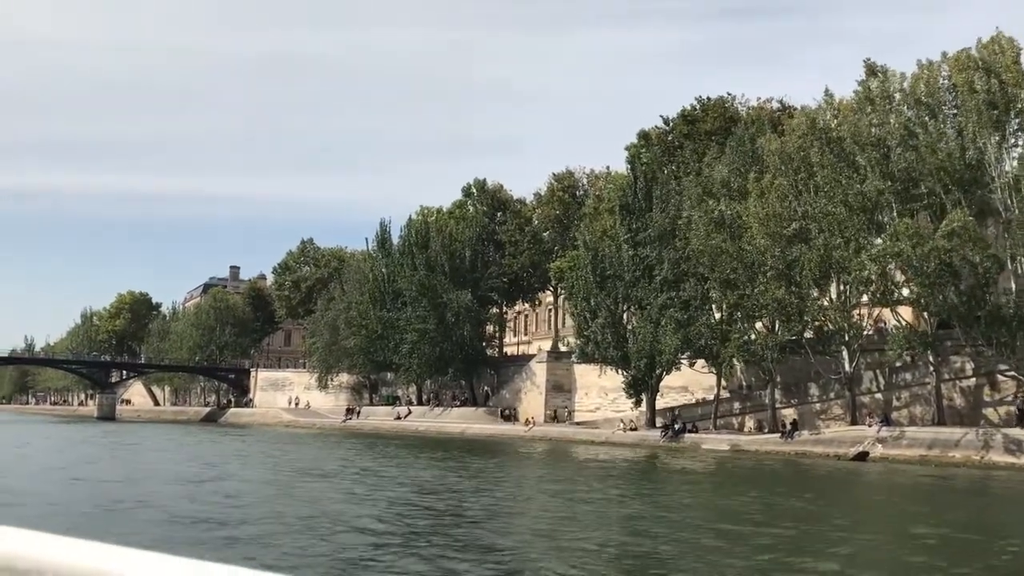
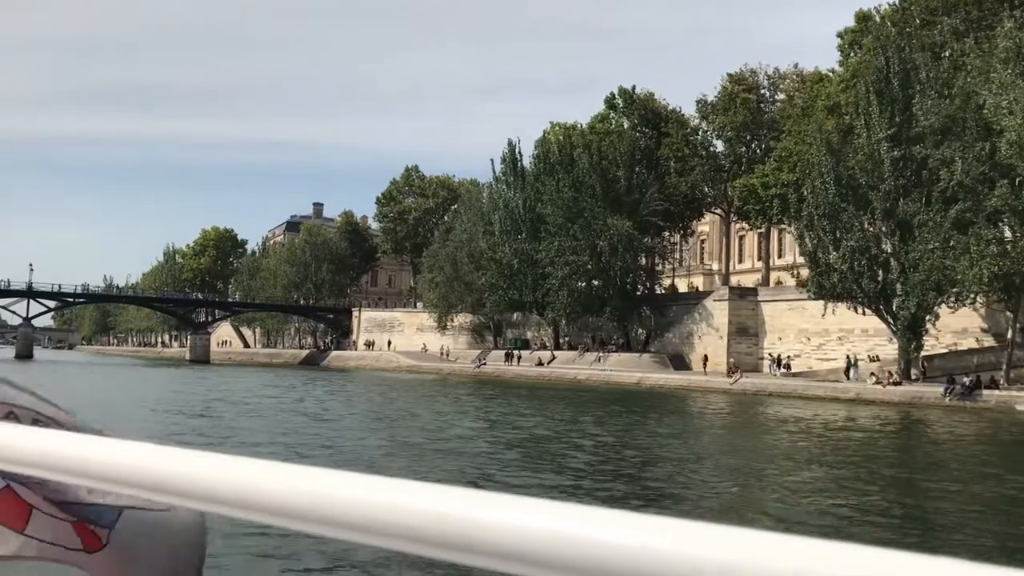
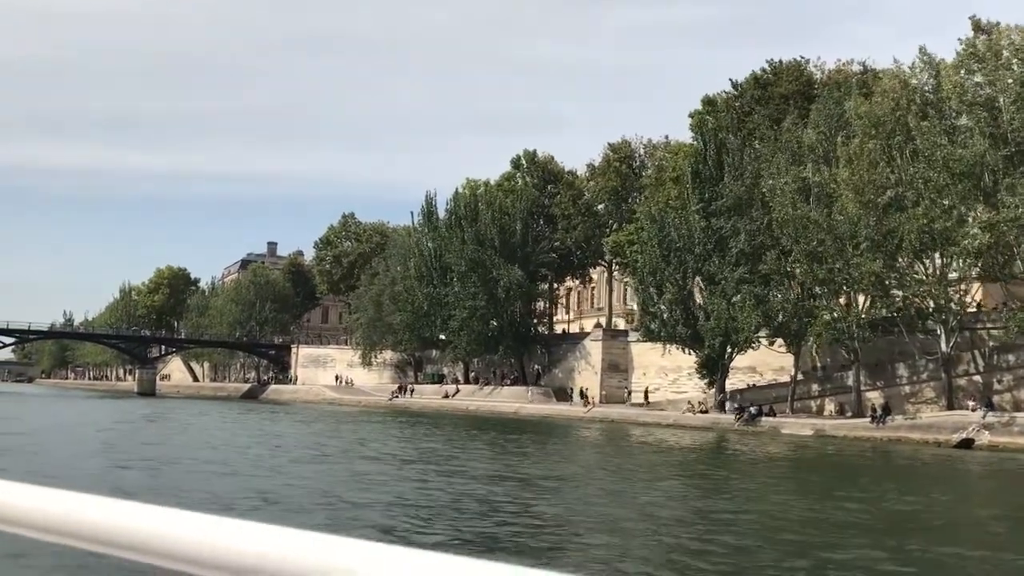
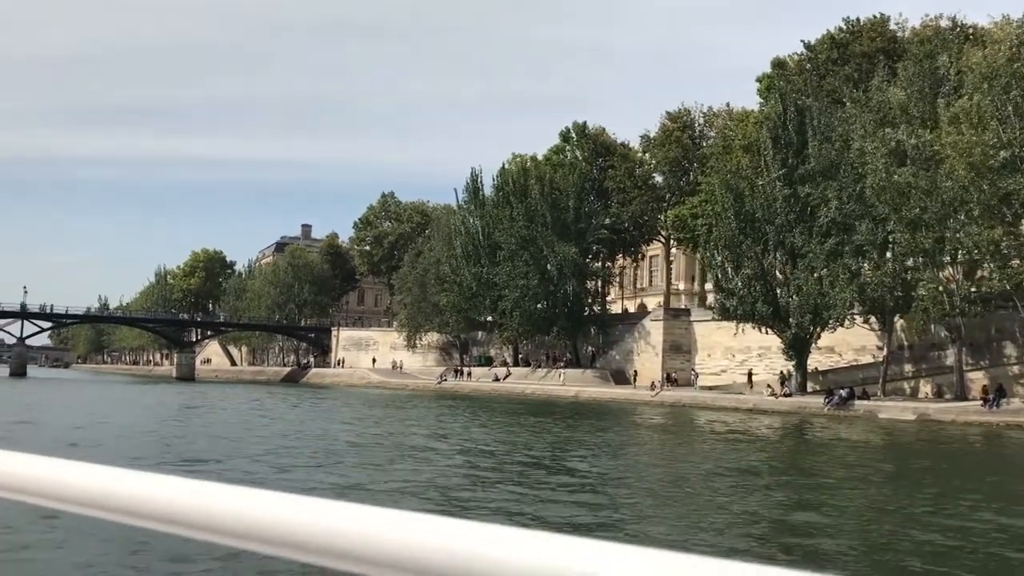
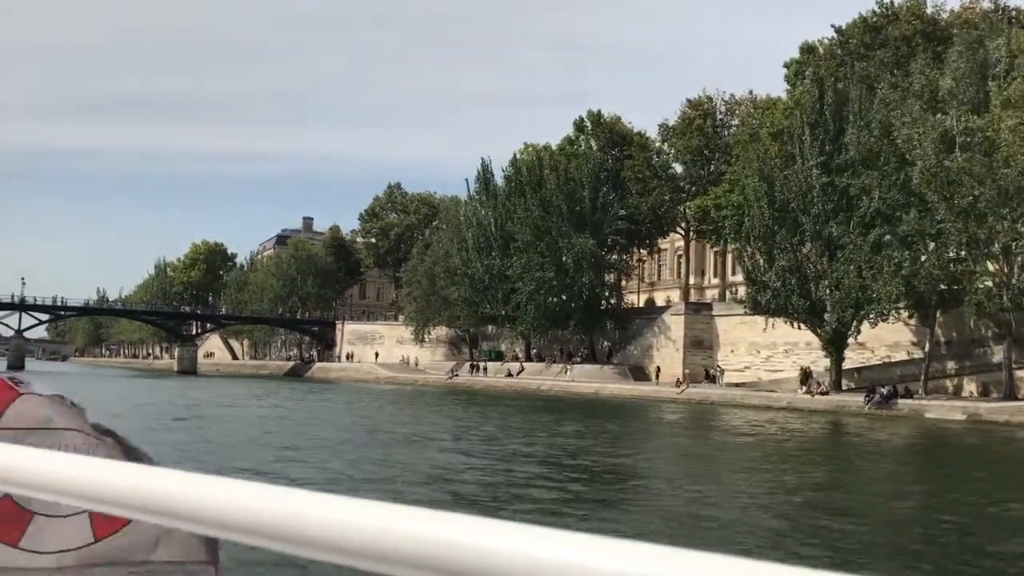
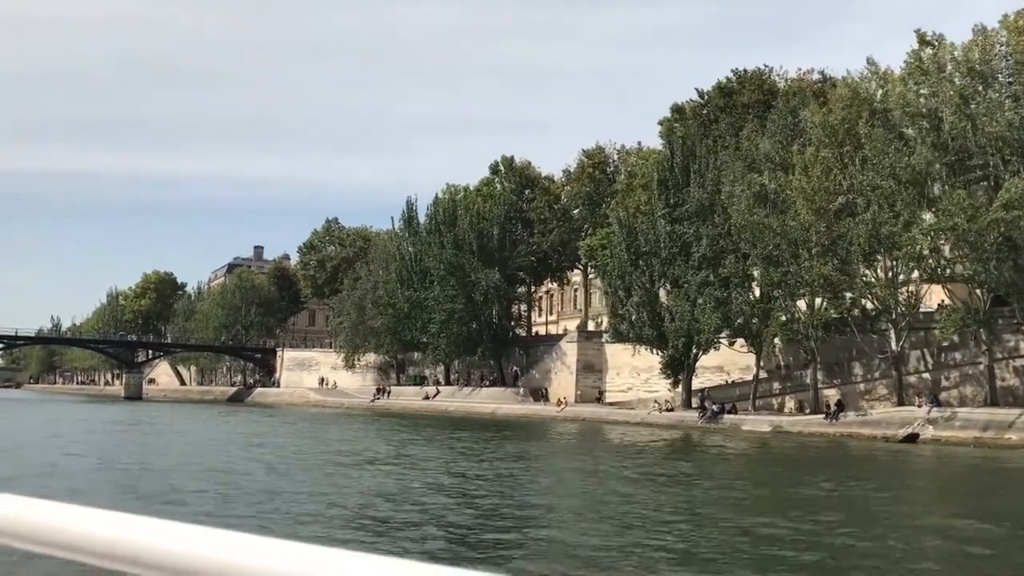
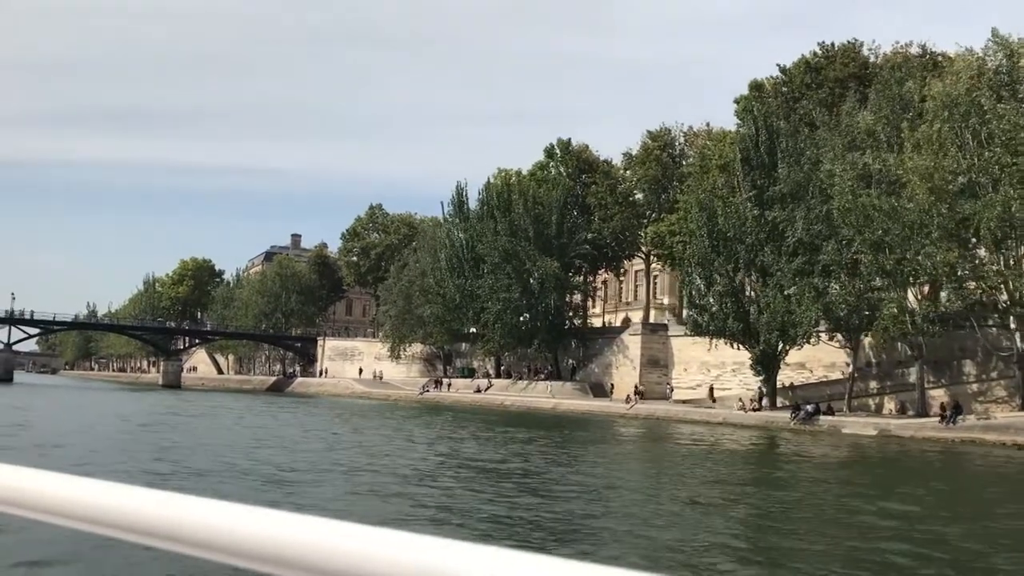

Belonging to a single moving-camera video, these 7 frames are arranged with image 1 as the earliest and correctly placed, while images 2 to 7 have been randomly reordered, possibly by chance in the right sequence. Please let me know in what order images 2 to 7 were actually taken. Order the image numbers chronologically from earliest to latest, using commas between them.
6, 3, 7, 4, 5, 2
